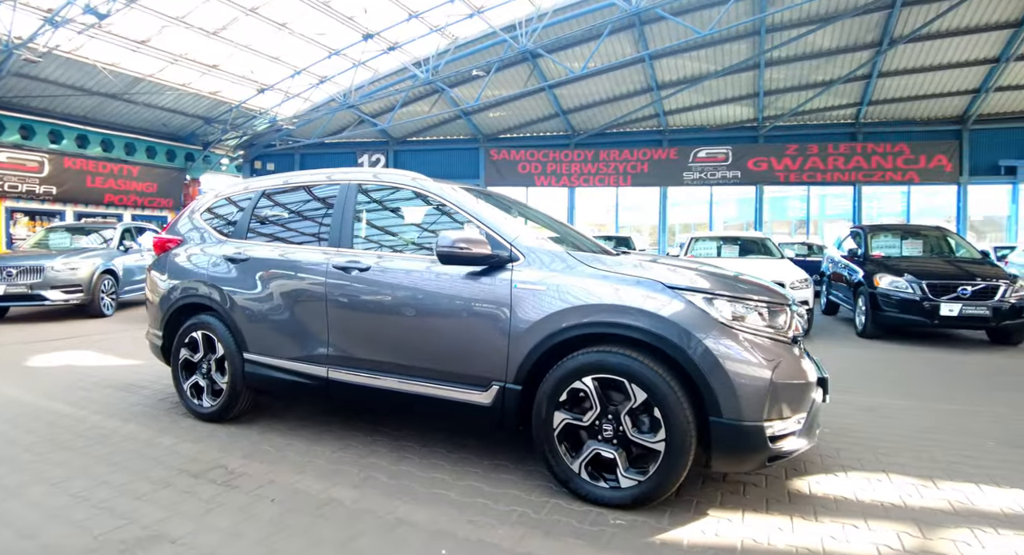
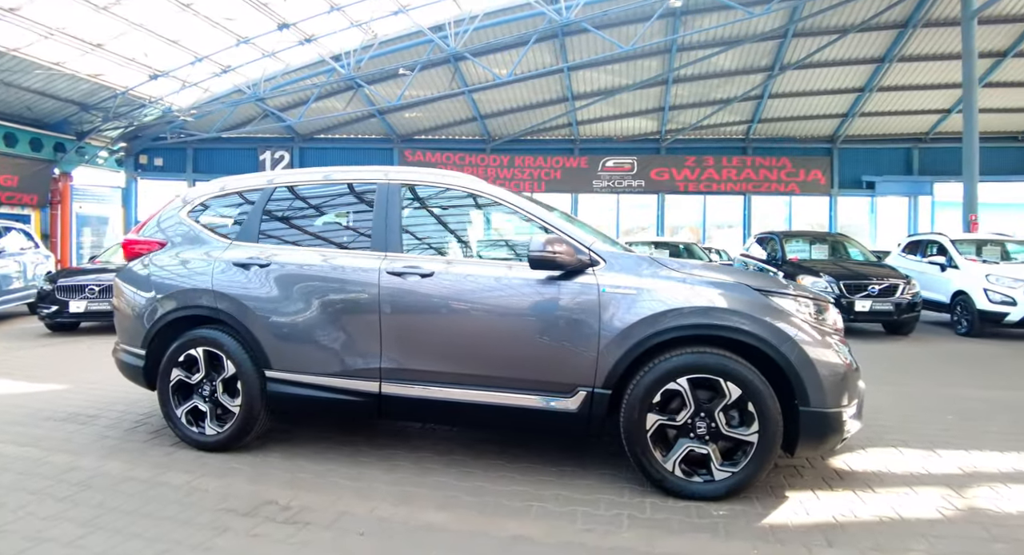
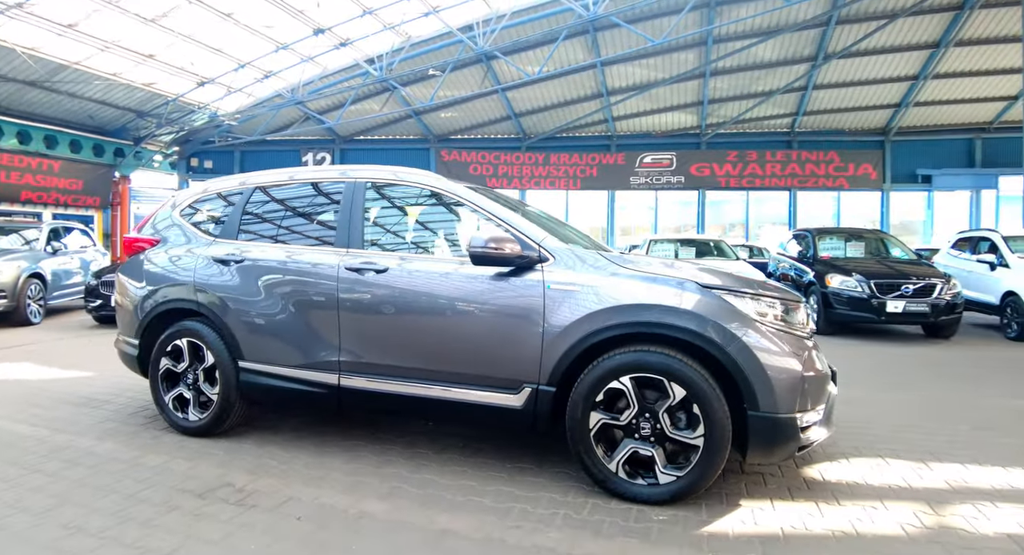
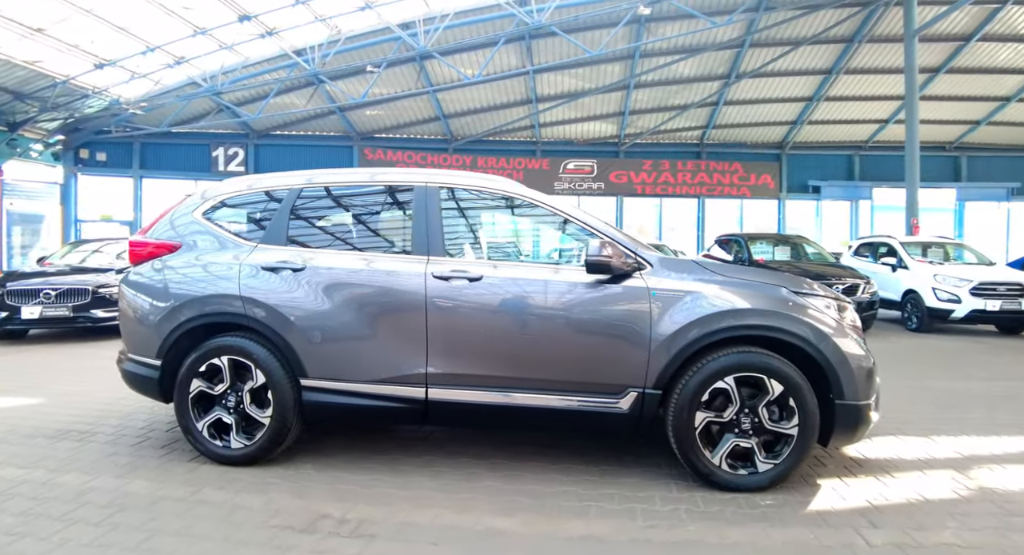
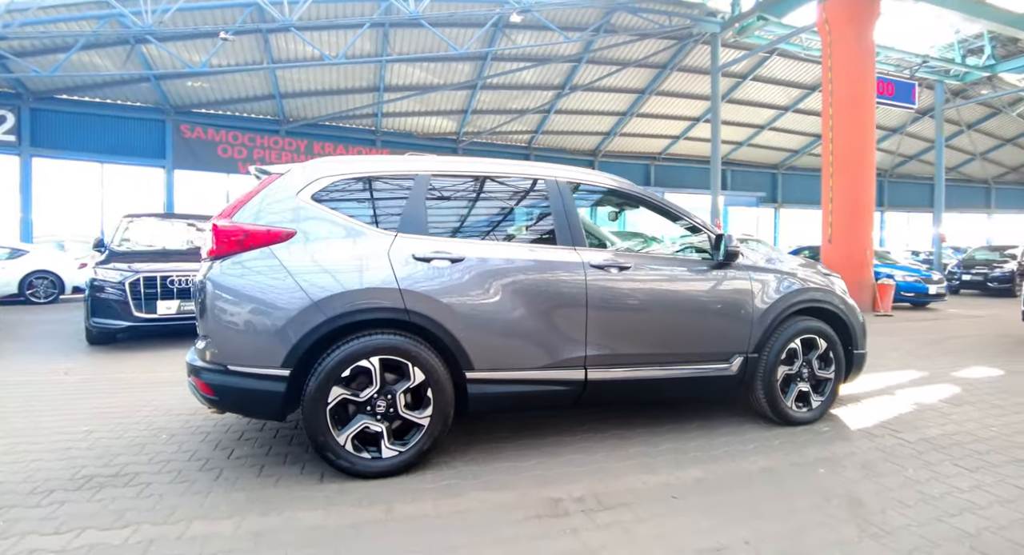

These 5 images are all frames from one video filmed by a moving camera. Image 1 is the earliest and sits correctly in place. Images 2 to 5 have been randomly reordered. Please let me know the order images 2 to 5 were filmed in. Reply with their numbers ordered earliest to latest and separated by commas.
3, 2, 4, 5
